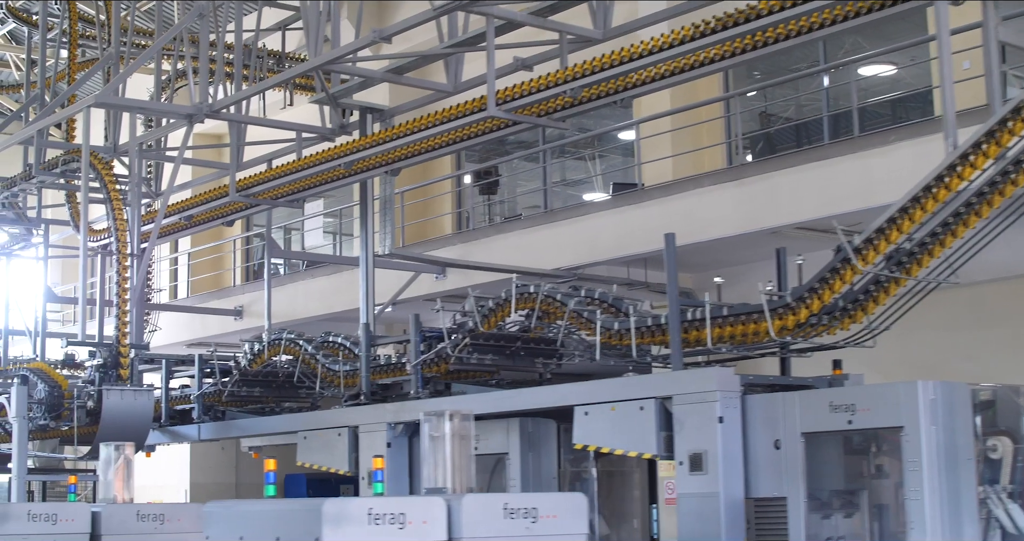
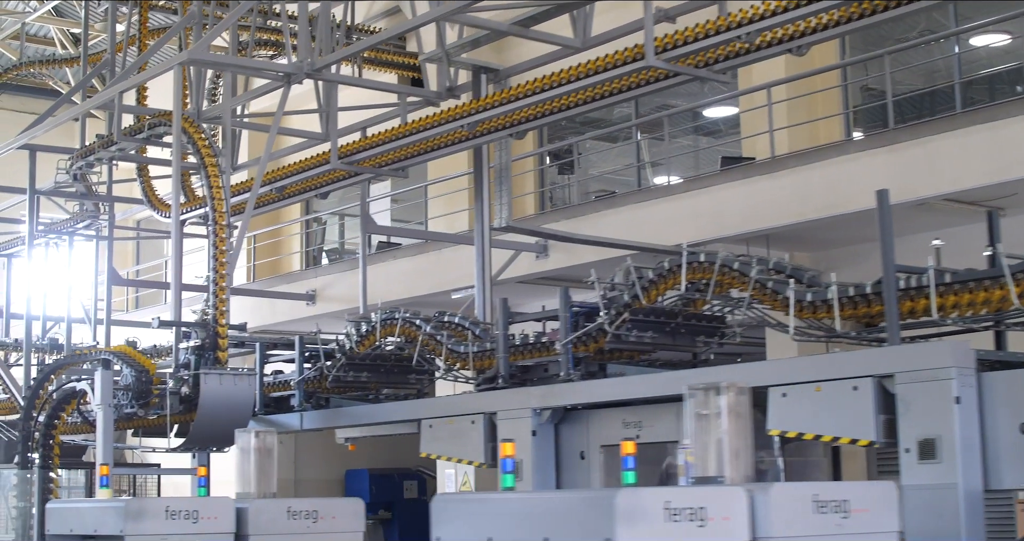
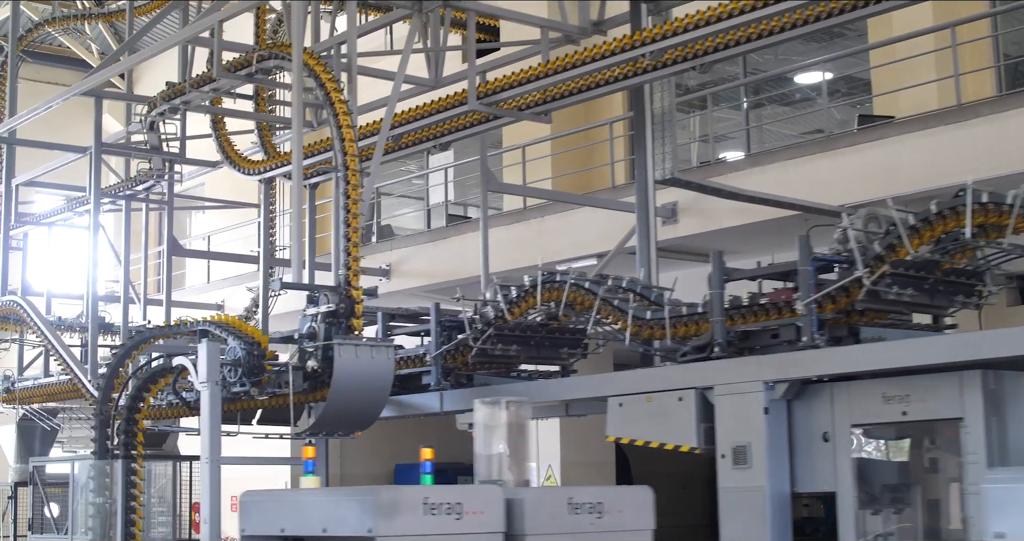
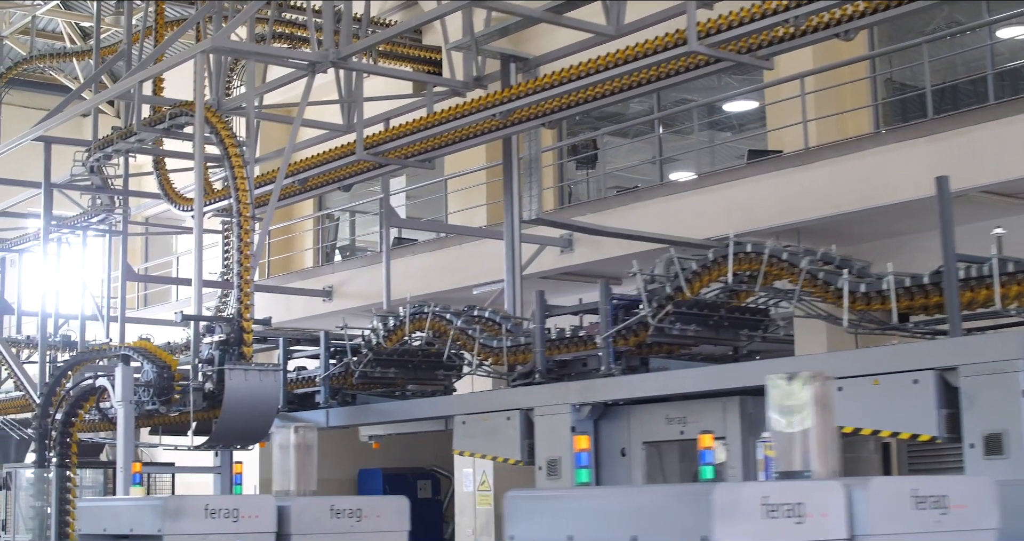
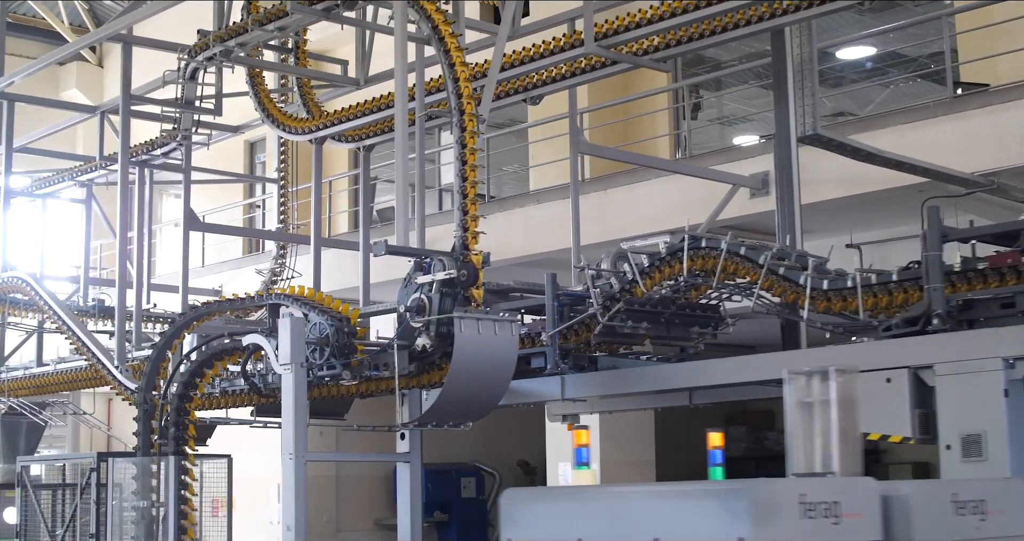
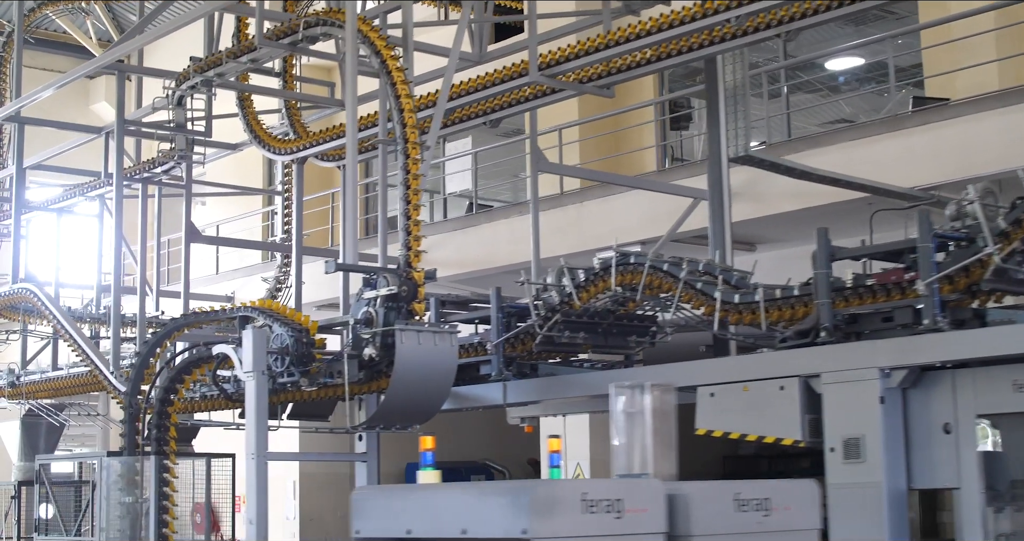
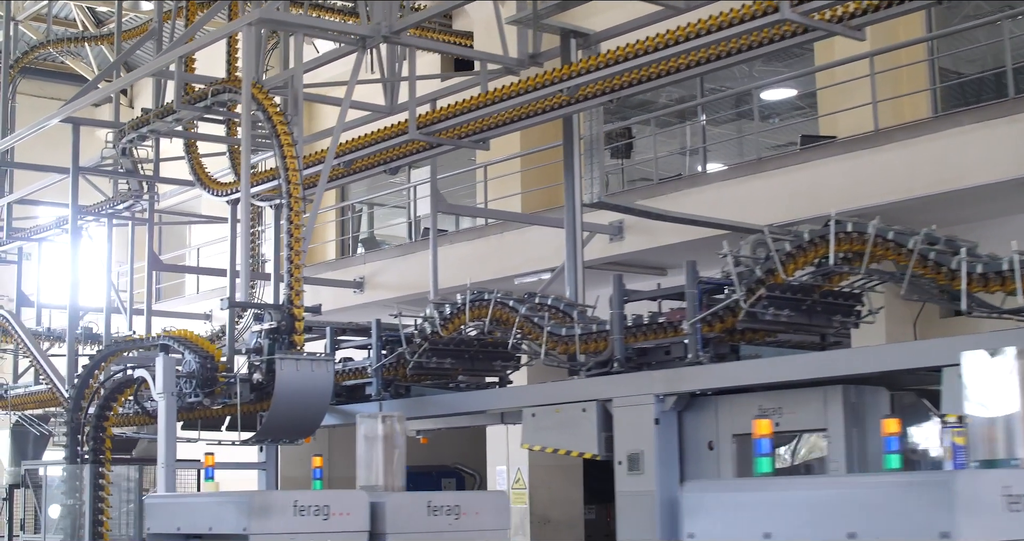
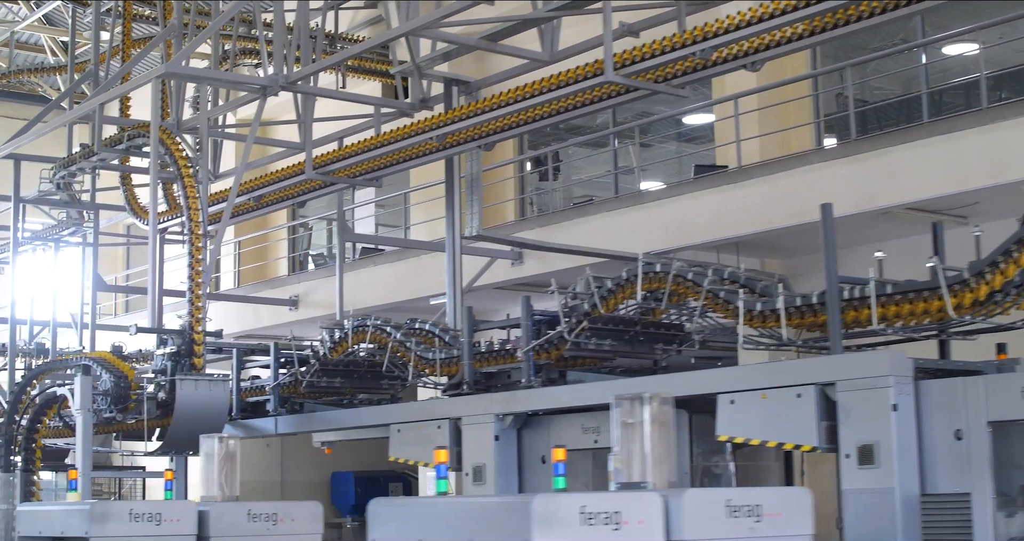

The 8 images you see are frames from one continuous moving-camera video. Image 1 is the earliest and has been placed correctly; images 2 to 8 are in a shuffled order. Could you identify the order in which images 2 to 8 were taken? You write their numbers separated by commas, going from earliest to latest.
8, 2, 4, 7, 3, 6, 5
